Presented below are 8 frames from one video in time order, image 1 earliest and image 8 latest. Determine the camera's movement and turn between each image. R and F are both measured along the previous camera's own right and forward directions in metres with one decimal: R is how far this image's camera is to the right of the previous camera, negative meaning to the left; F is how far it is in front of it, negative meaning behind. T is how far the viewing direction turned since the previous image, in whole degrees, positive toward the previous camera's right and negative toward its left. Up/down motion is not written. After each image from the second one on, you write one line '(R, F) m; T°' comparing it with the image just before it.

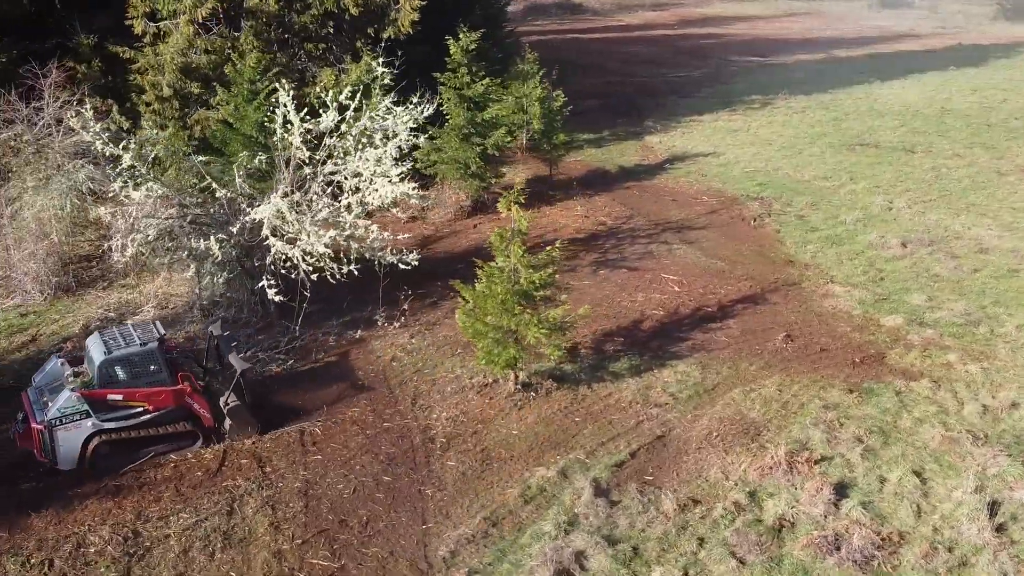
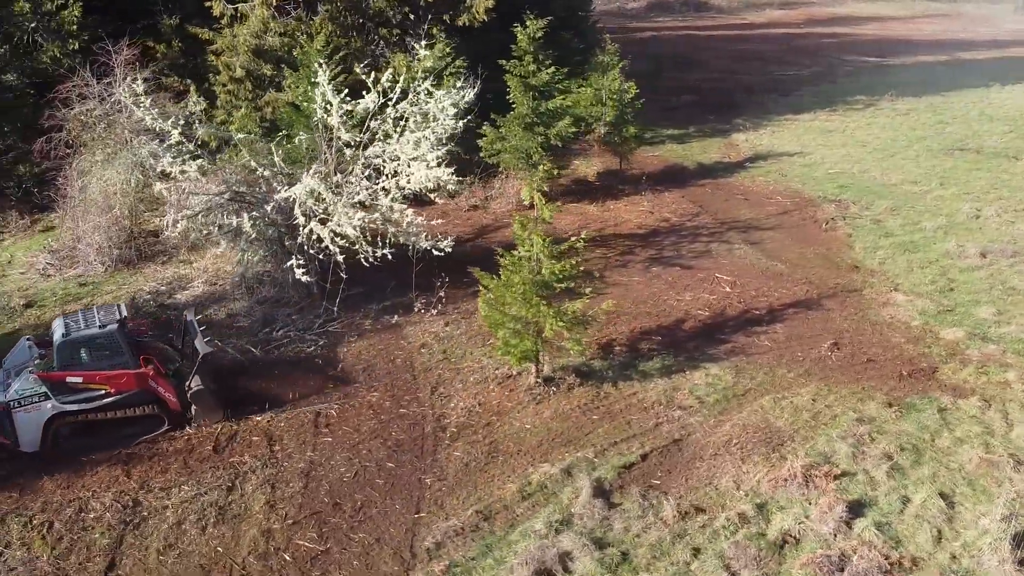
(+0.8, +0.3) m; -7°
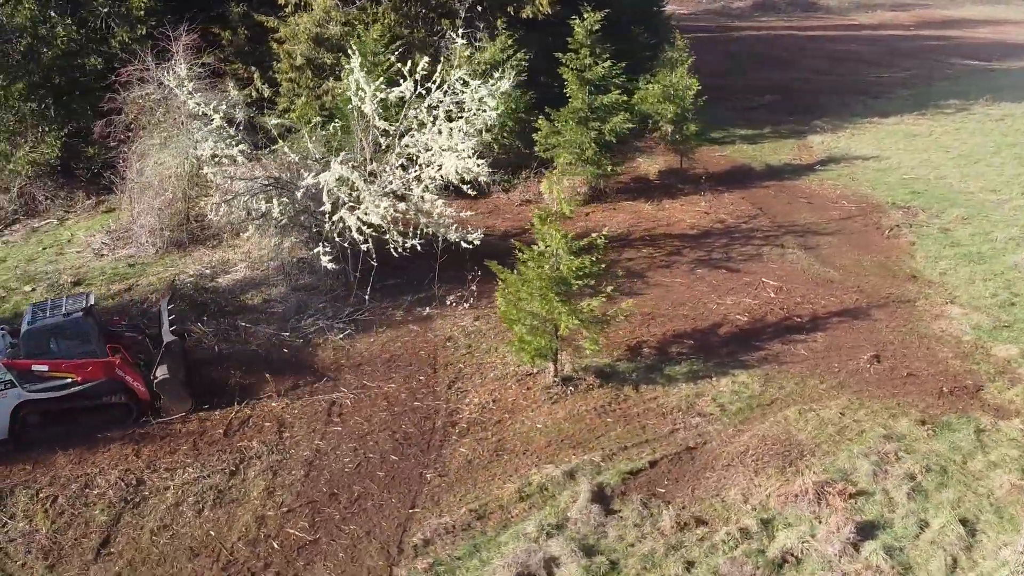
(+0.6, +0.2) m; -6°
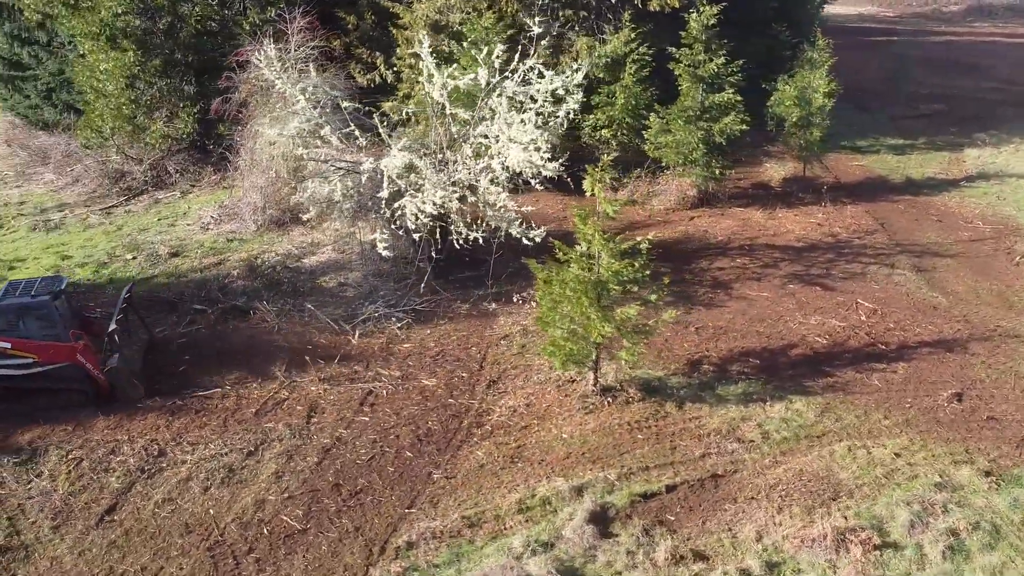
(+1.1, +0.4) m; -10°
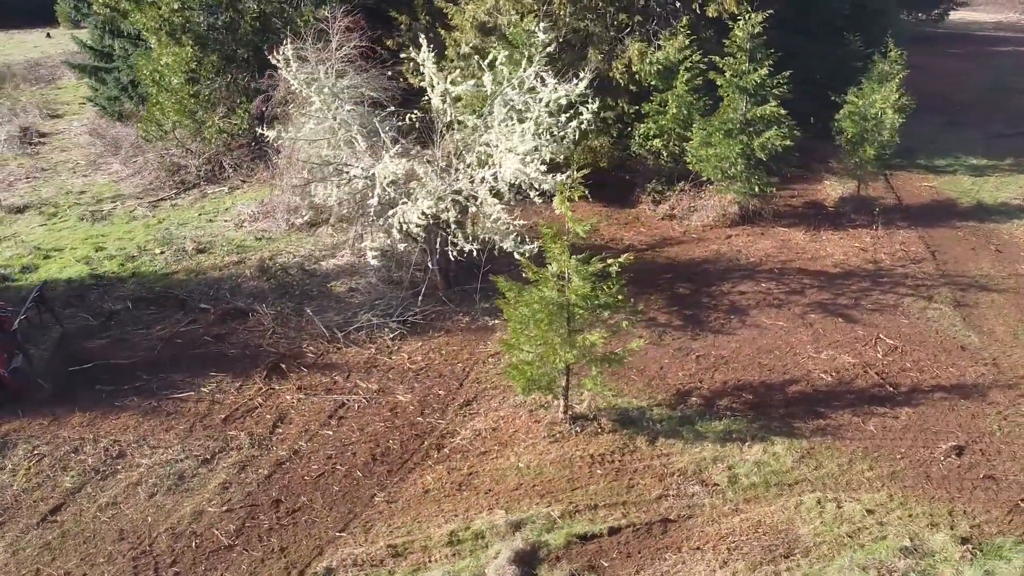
(+1.1, +0.4) m; -7°
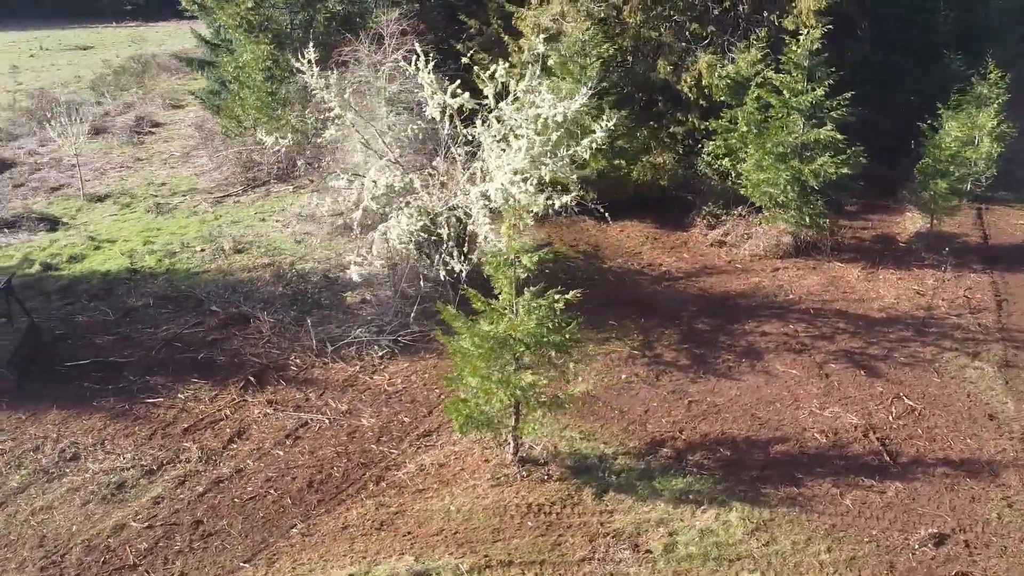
(+1.3, +0.6) m; -9°
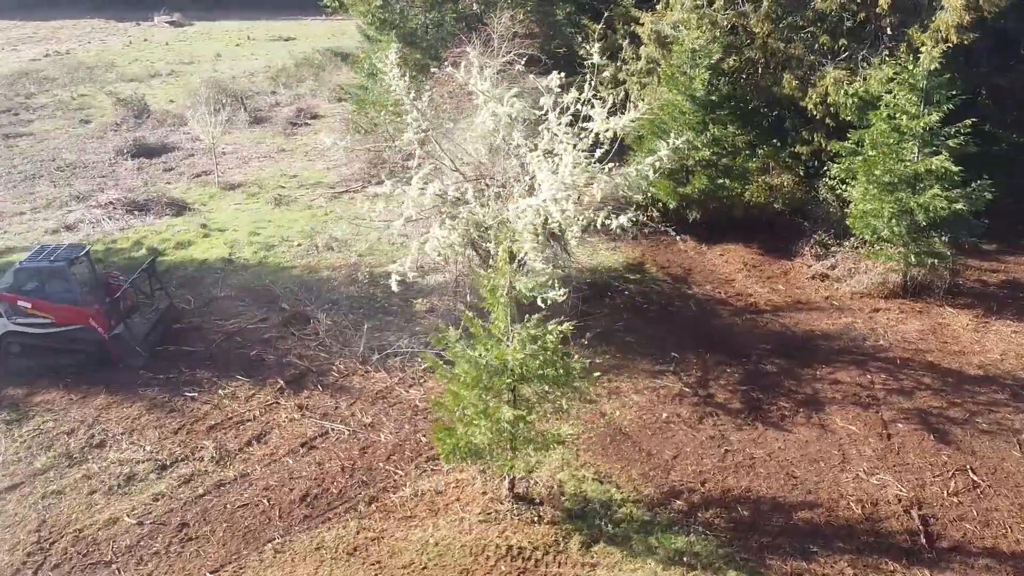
(+1.1, +0.5) m; -11°
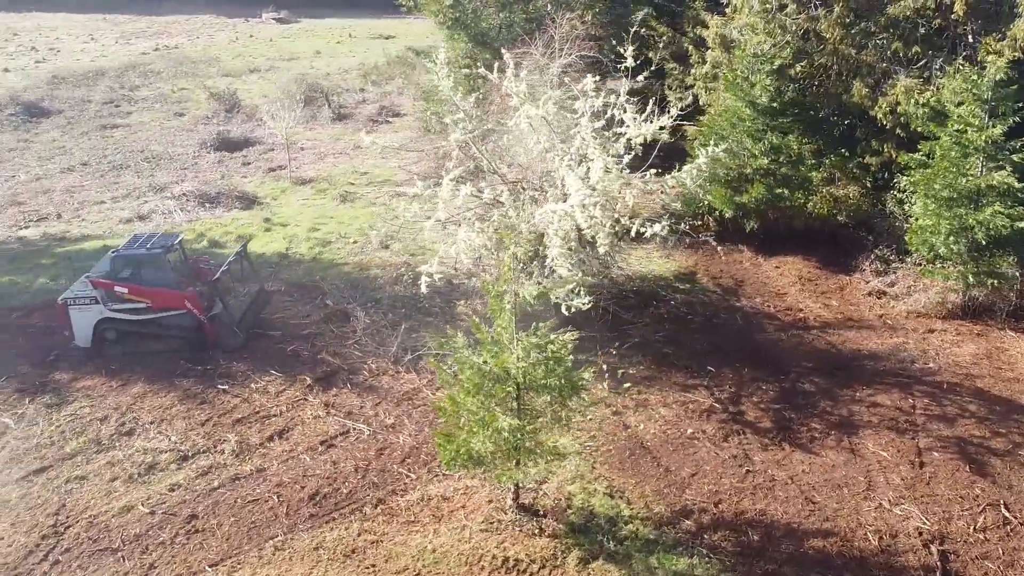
(+0.5, +0.1) m; -5°
